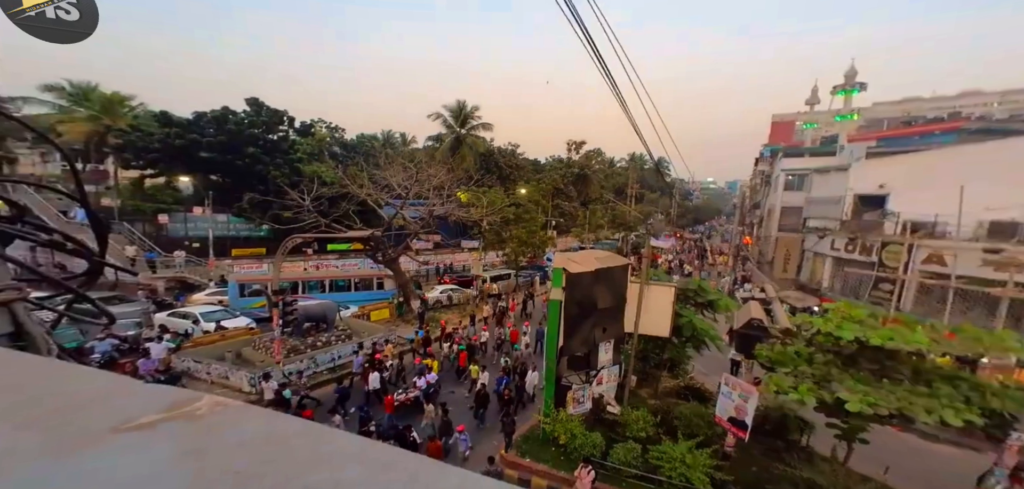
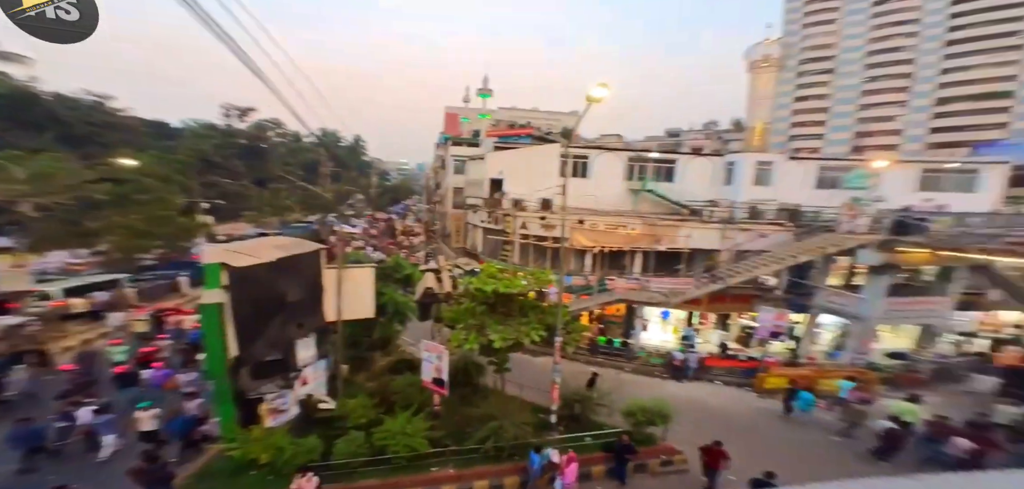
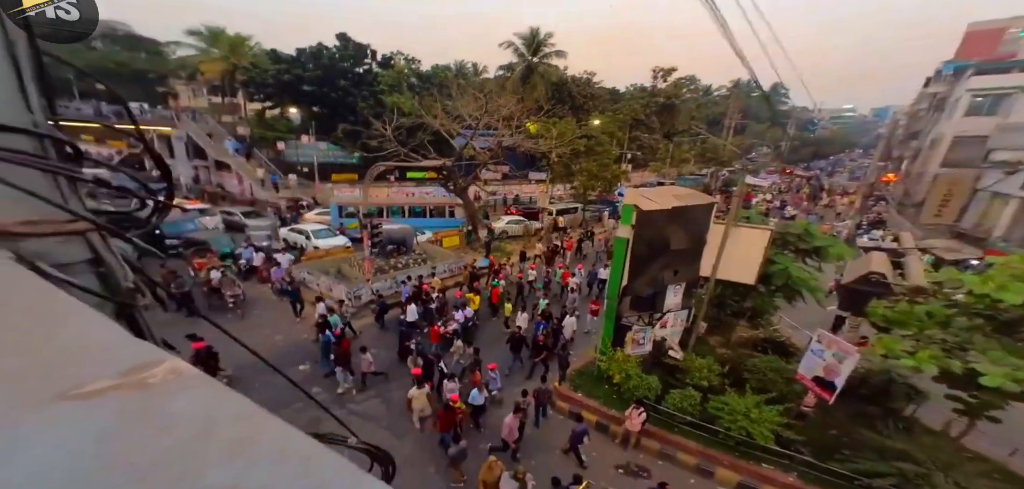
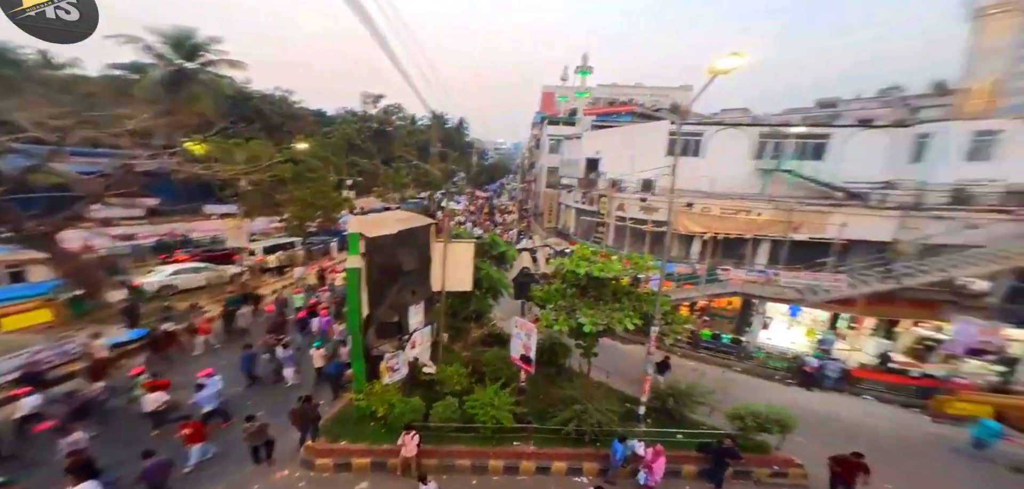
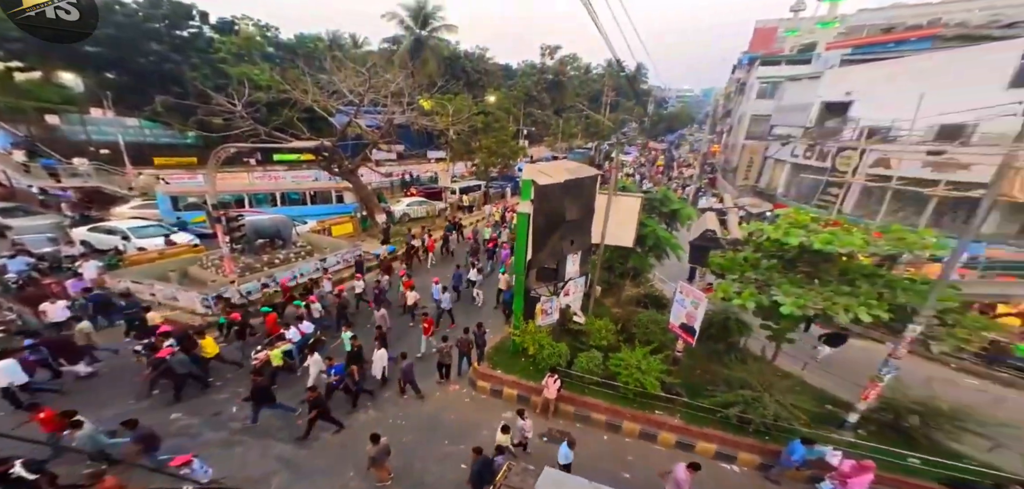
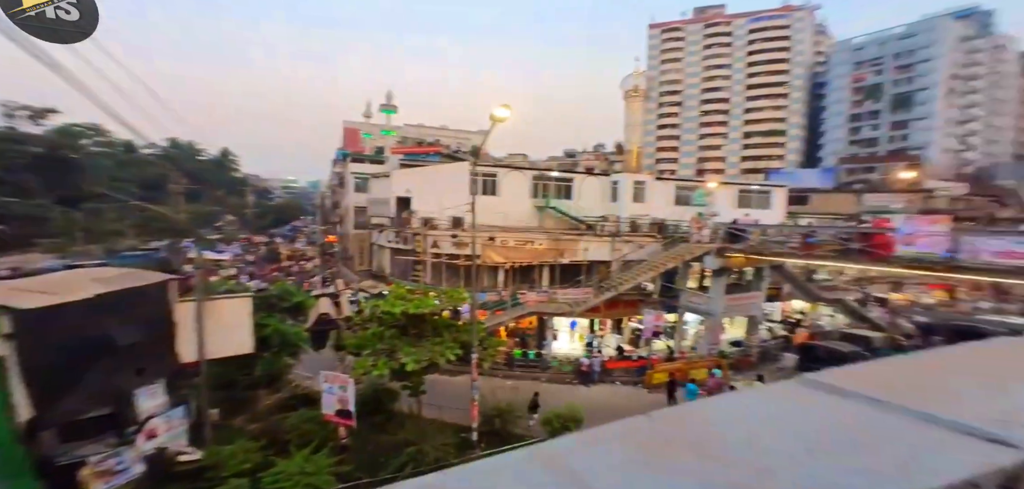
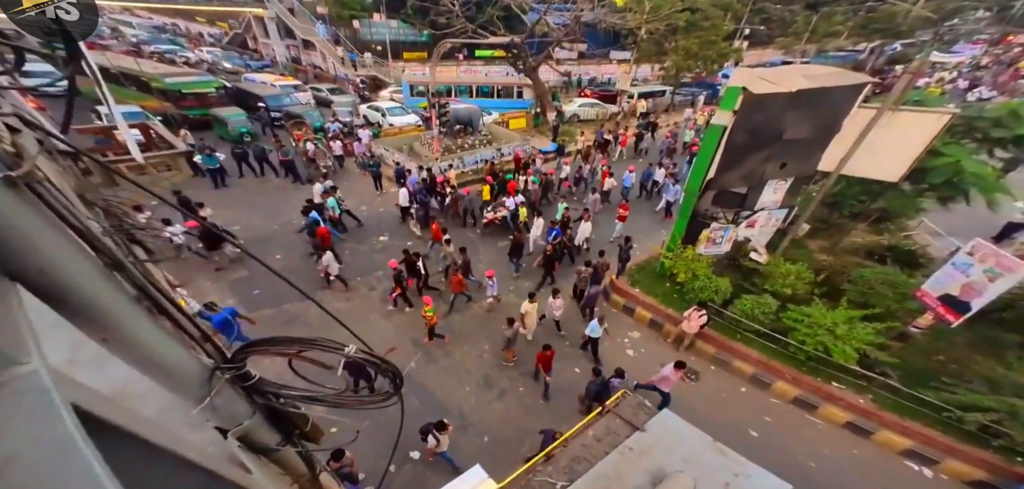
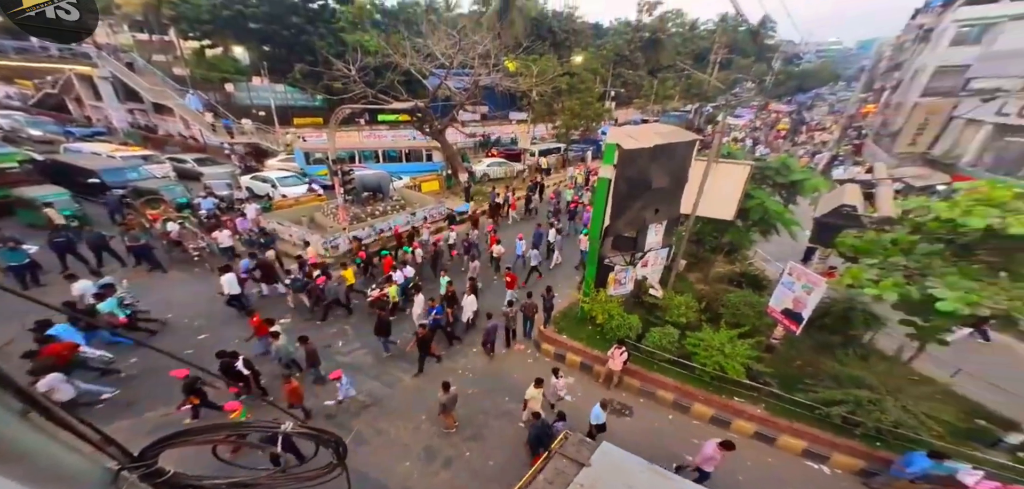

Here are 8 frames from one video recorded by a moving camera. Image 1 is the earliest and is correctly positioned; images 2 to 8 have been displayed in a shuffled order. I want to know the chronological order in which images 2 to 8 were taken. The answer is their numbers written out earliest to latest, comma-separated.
3, 7, 8, 5, 4, 2, 6
